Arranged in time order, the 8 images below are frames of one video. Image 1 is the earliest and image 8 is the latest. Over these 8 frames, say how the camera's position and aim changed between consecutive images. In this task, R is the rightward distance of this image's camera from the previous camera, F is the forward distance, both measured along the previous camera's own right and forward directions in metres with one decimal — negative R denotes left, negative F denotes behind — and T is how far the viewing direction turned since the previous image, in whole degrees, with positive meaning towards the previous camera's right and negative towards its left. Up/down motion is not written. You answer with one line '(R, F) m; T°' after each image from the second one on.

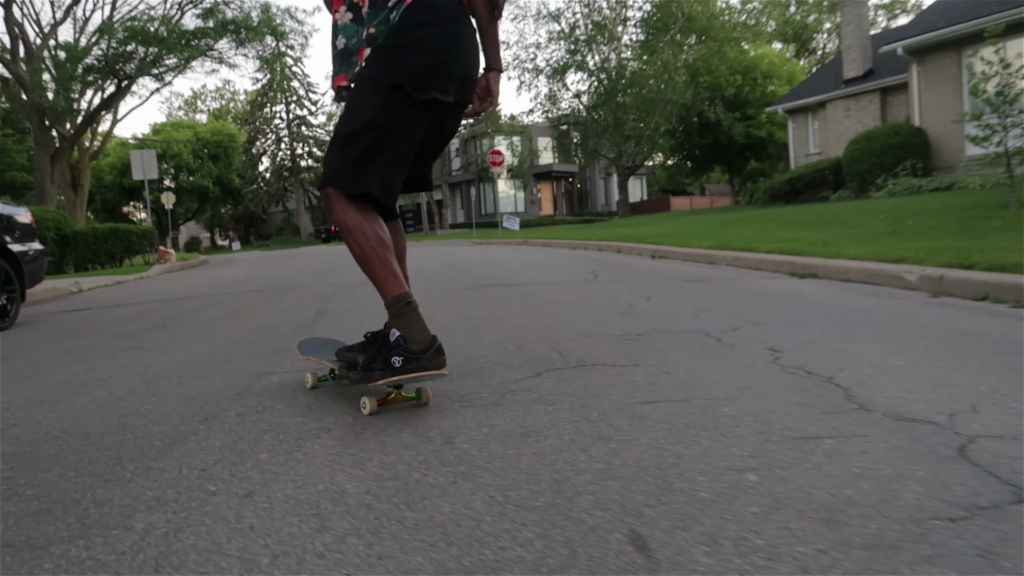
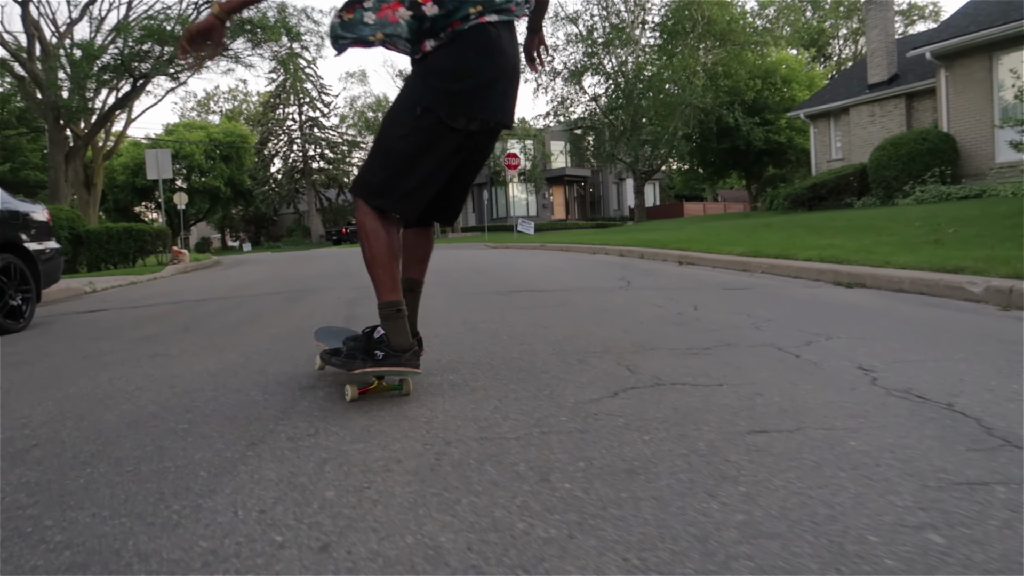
(-0.4, +0.5) m; -1°
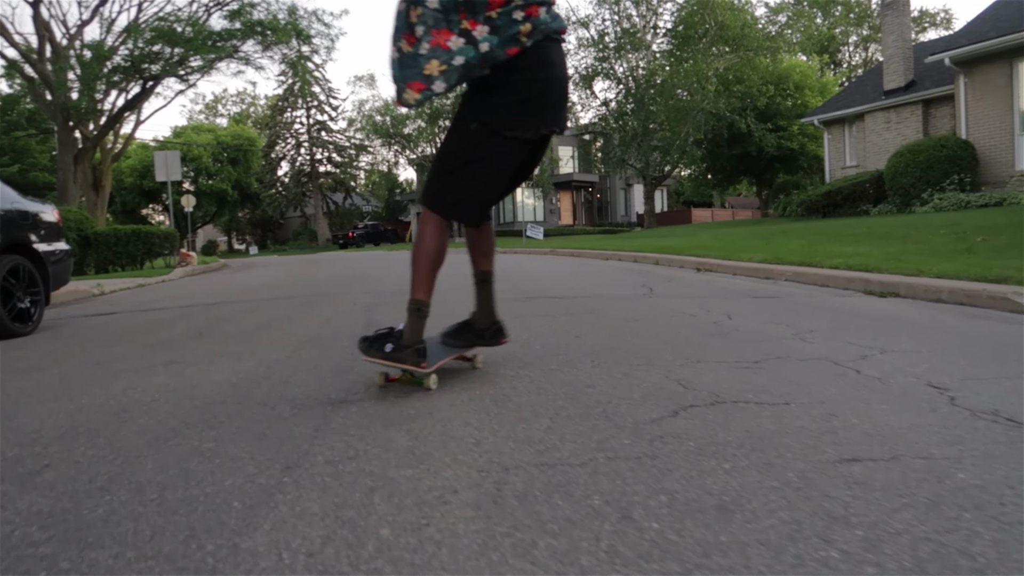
(-0.2, +0.3) m; 0°
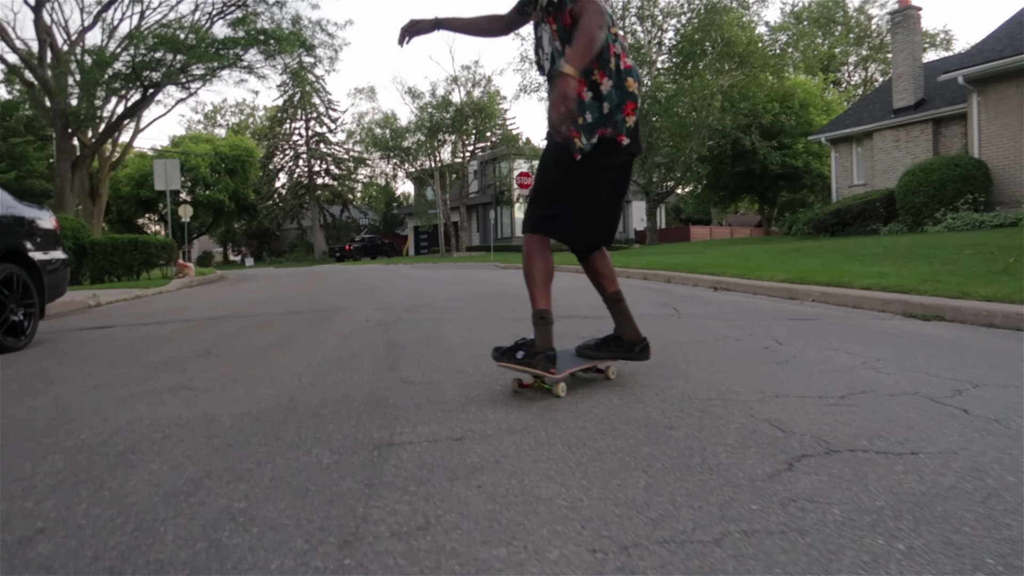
(-0.4, +0.6) m; 0°
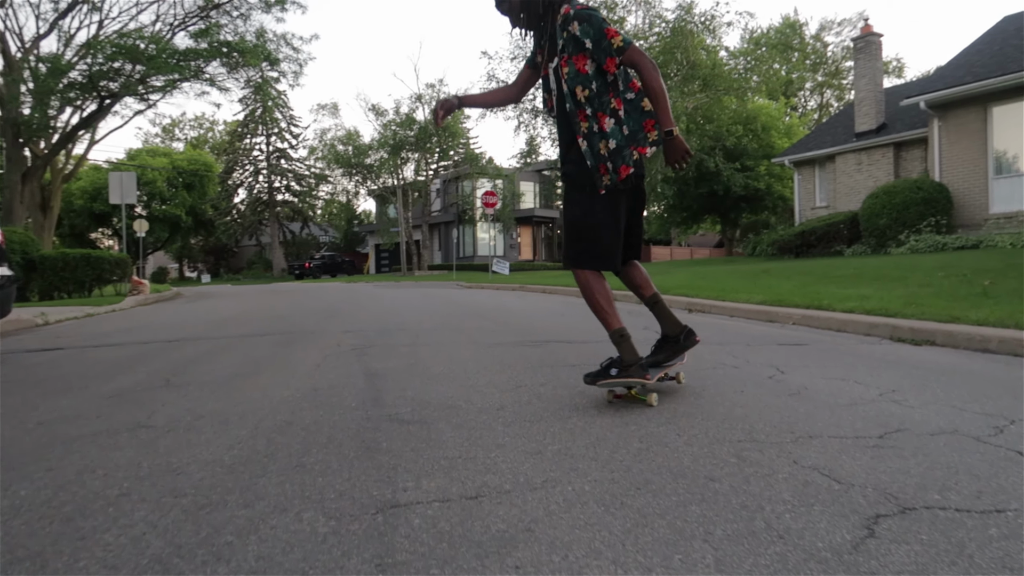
(-0.3, +0.5) m; +3°
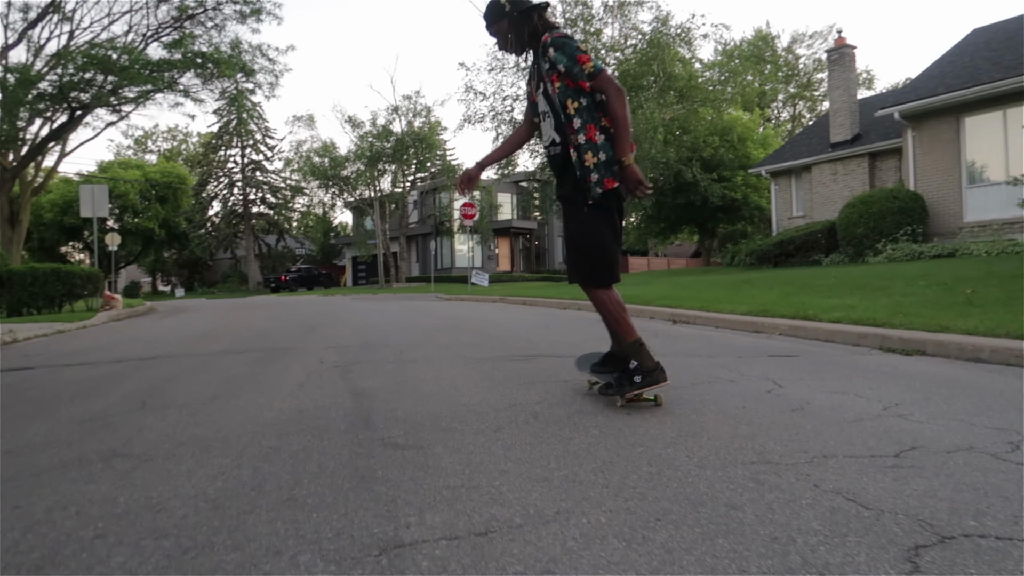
(-0.1, +0.2) m; +2°
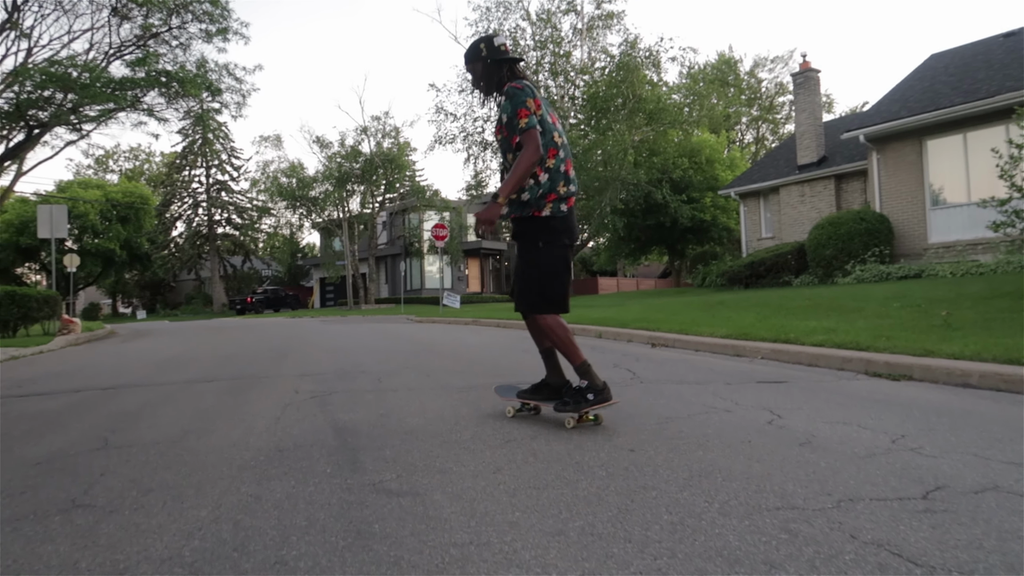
(-0.2, +0.3) m; +2°
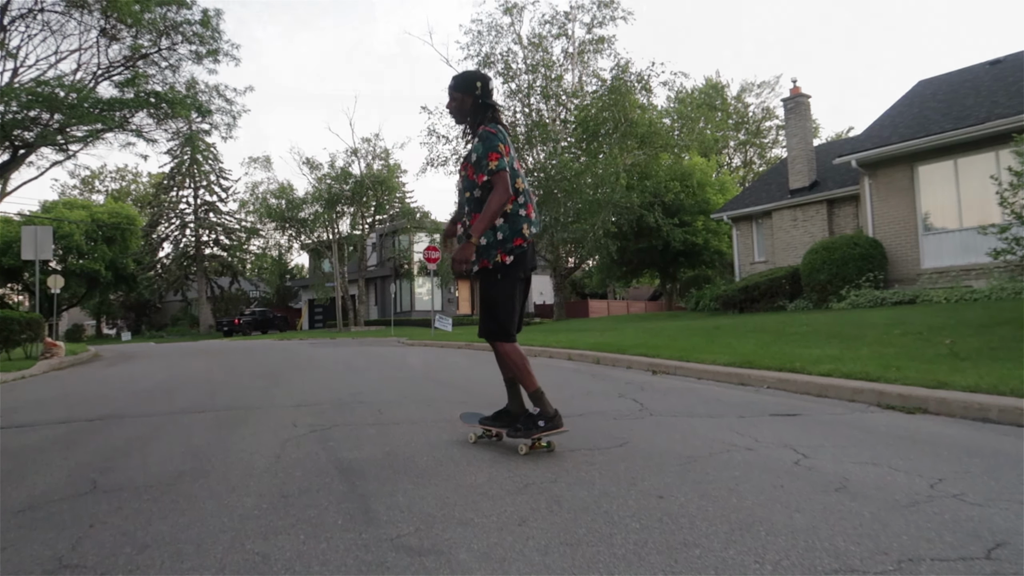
(-0.2, +0.3) m; +1°
